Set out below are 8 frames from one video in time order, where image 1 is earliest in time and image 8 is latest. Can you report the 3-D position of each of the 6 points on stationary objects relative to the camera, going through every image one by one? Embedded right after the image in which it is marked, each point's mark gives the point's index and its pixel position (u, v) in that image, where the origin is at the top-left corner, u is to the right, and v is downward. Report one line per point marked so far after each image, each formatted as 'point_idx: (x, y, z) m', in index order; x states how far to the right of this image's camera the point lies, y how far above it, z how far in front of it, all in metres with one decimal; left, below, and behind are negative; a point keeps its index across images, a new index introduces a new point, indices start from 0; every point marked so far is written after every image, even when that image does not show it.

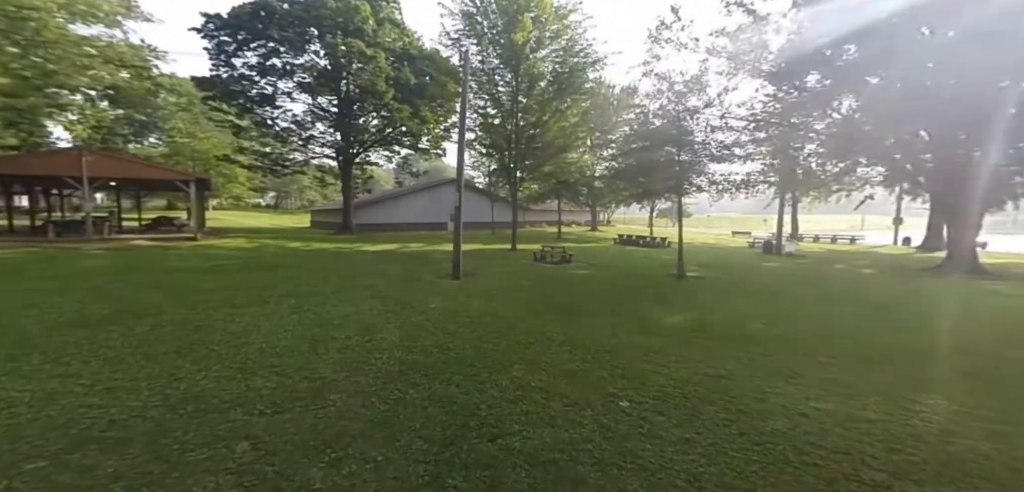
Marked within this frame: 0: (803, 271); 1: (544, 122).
0: (+11.5, -1.0, +17.4) m
1: (+1.4, +5.3, +18.6) m
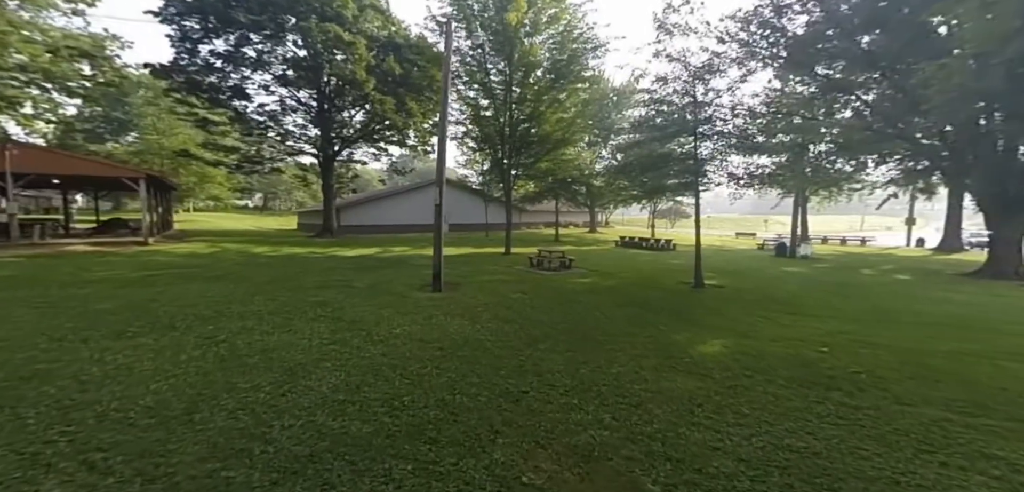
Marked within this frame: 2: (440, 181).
0: (+11.3, -1.1, +15.8) m
1: (+1.2, +5.1, +17.0) m
2: (-1.4, +1.2, +8.2) m
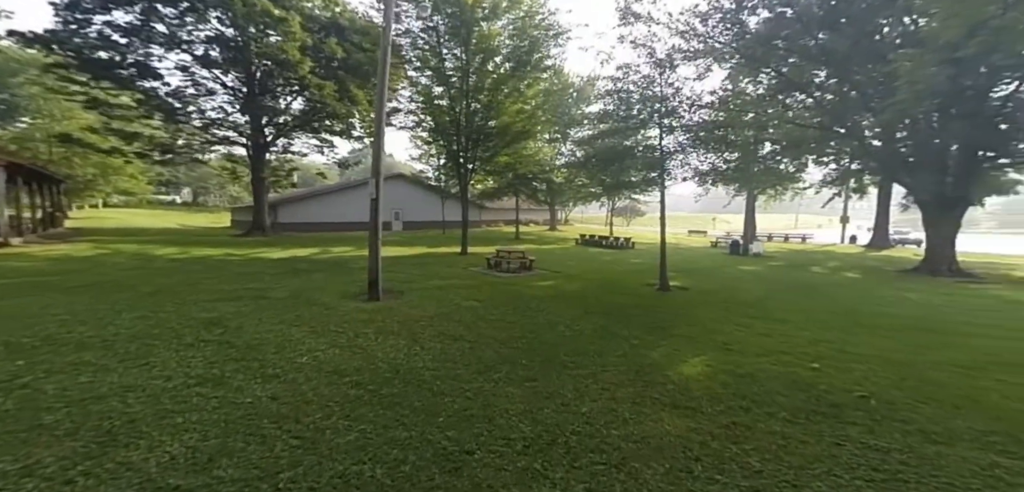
0: (+9.7, -1.0, +15.7) m
1: (-0.5, +5.2, +15.9) m
2: (-2.2, +1.2, +6.9) m
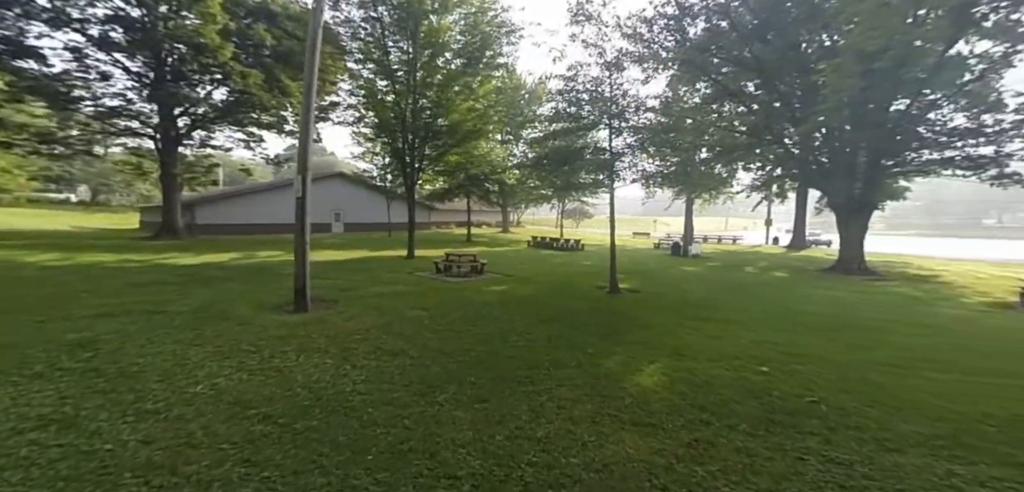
0: (+7.8, -1.1, +16.4) m
1: (-2.4, +5.1, +15.3) m
2: (-3.0, +1.2, +6.2) m
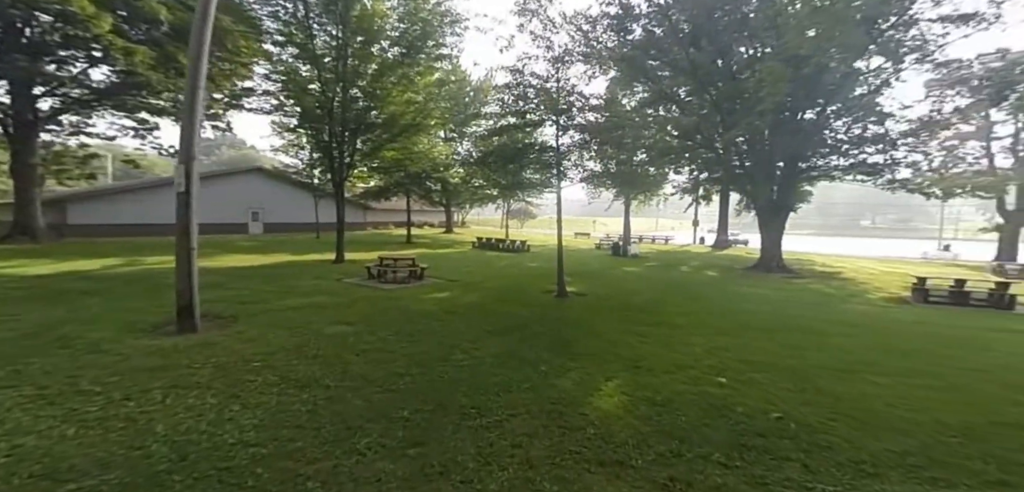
0: (+5.6, -1.1, +16.7) m
1: (-4.4, +5.0, +14.2) m
2: (-3.7, +1.1, +5.1) m
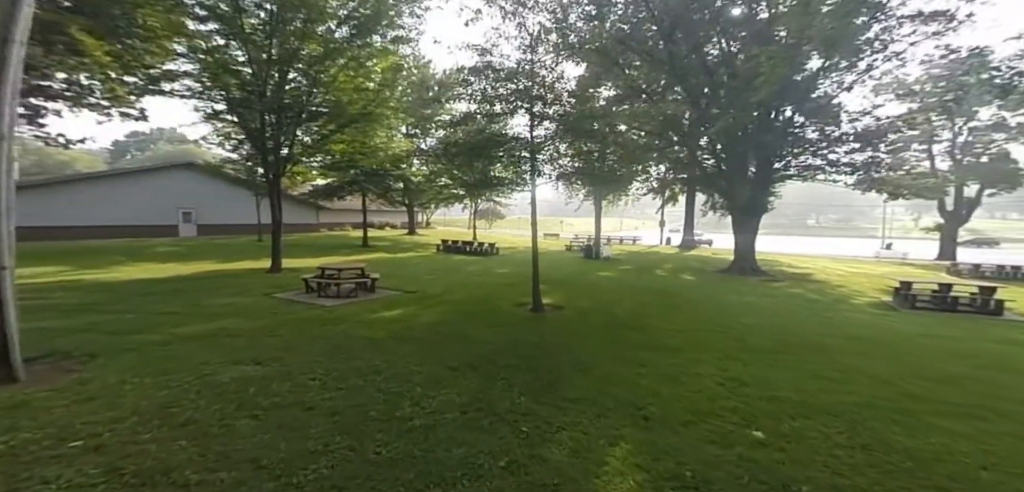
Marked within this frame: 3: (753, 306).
0: (+4.4, -1.2, +15.7) m
1: (-5.4, +4.8, +12.5) m
2: (-4.0, +0.9, +3.5) m
3: (+6.4, -1.6, +11.6) m
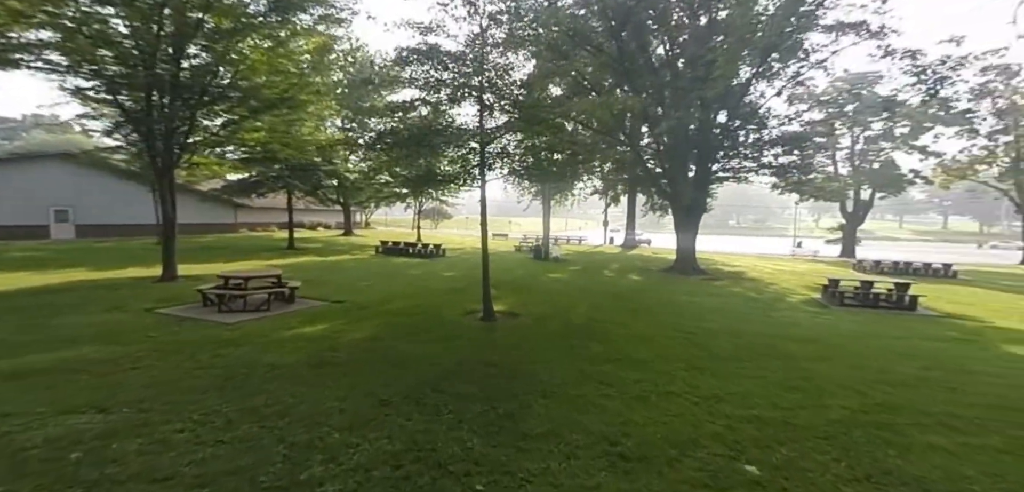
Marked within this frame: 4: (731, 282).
0: (+2.6, -1.2, +15.3) m
1: (-6.8, +4.8, +10.9) m
2: (-4.3, +0.9, +2.2) m
3: (+5.0, -1.6, +11.5) m
4: (+9.2, -1.5, +18.3) m
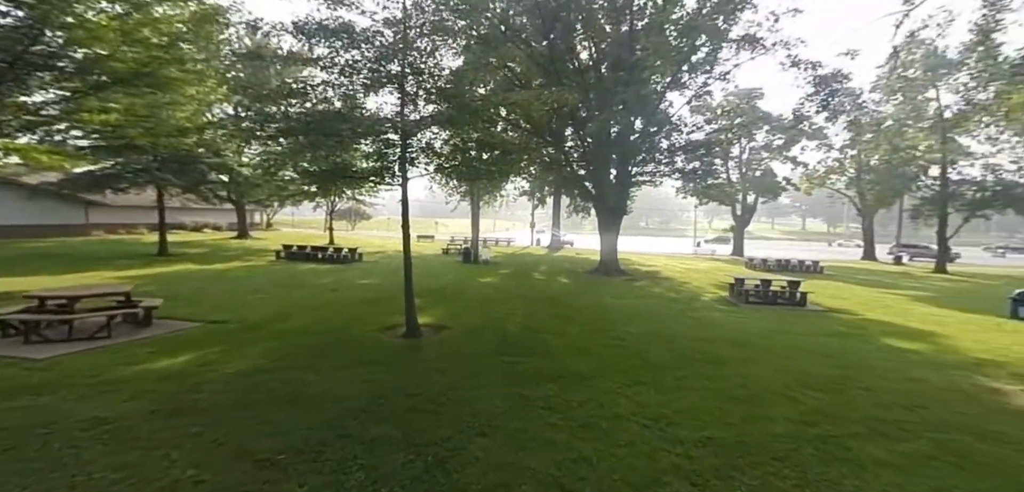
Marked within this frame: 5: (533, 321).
0: (+0.1, -1.3, +14.9) m
1: (-8.4, +4.7, +9.0) m
2: (-4.5, +0.8, +0.8) m
3: (+3.1, -1.6, +11.5) m
4: (+6.2, -1.6, +18.9) m
5: (+0.5, -1.5, +8.5) m
